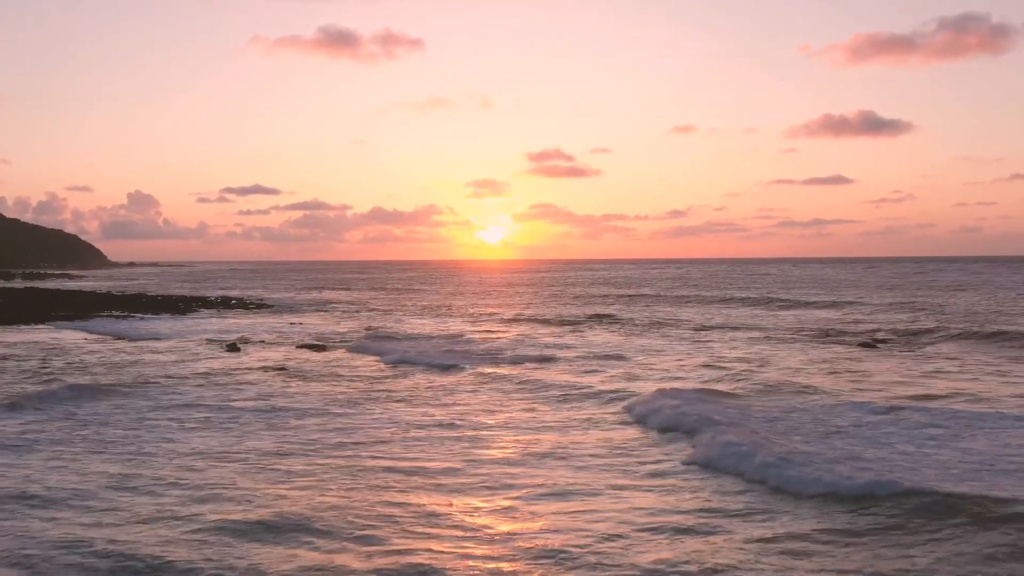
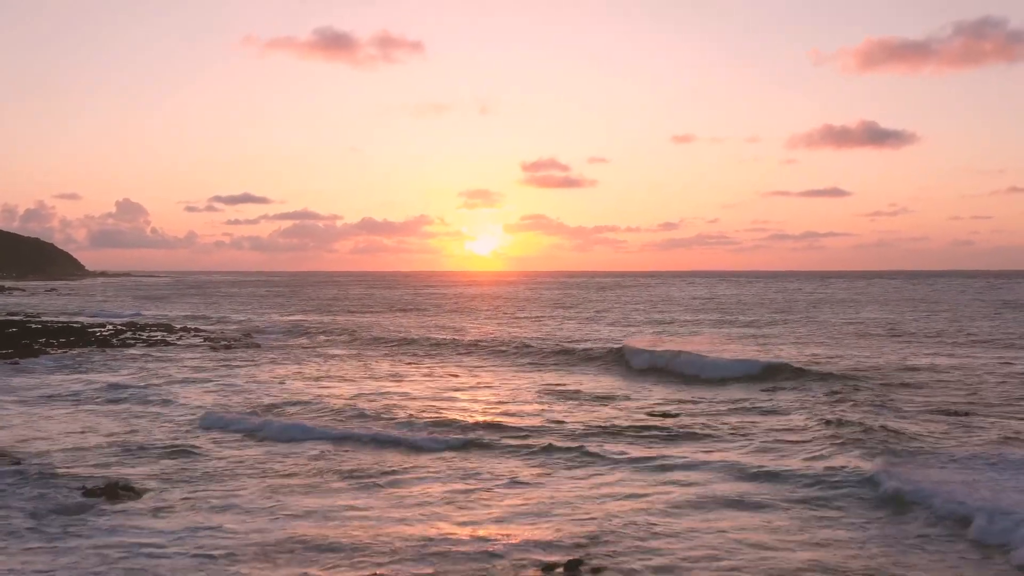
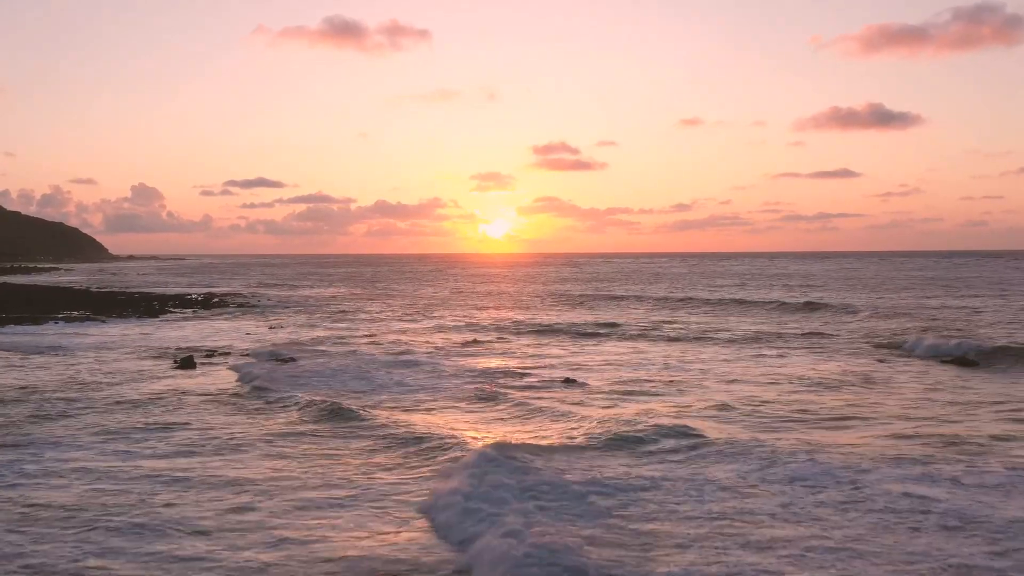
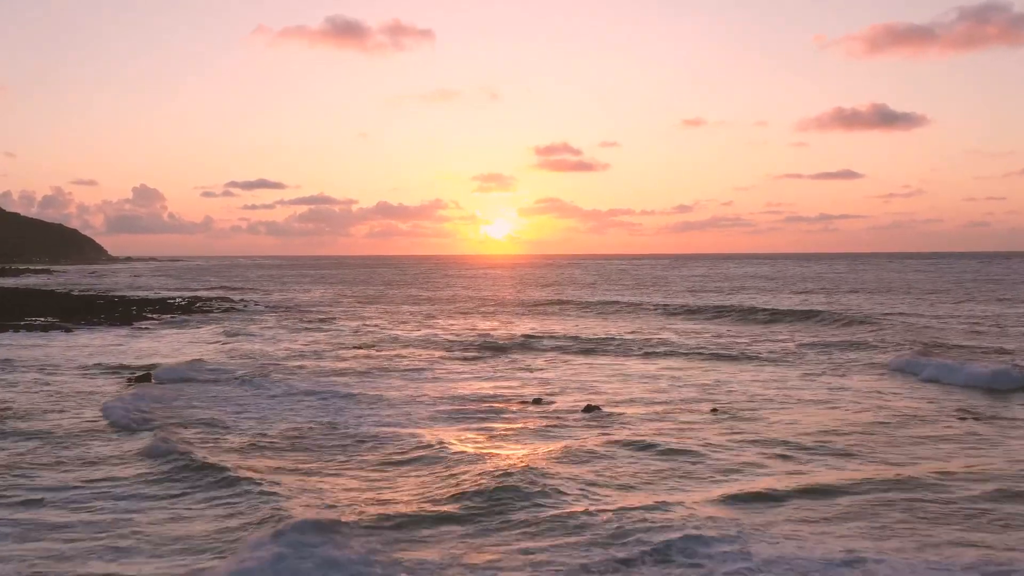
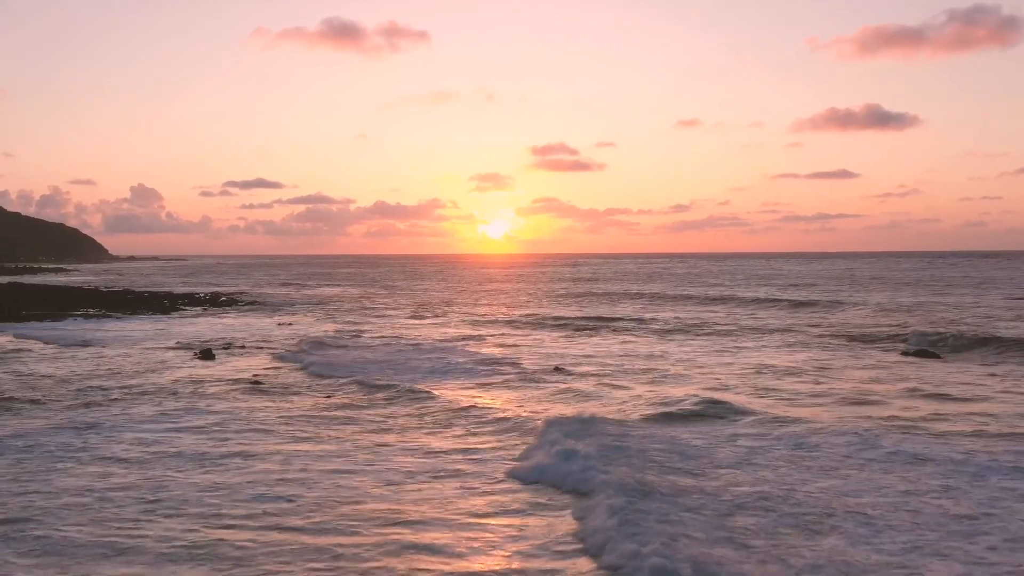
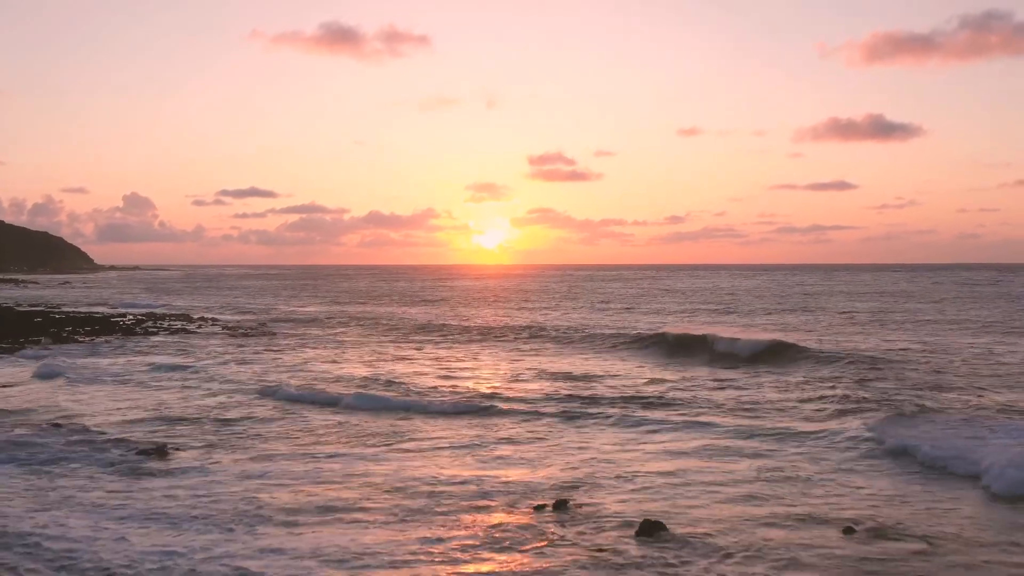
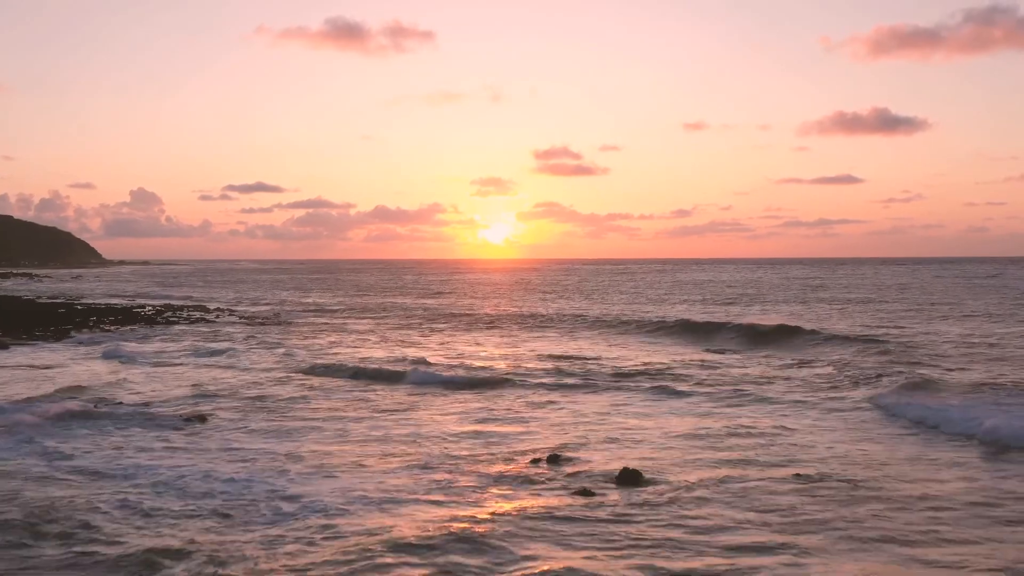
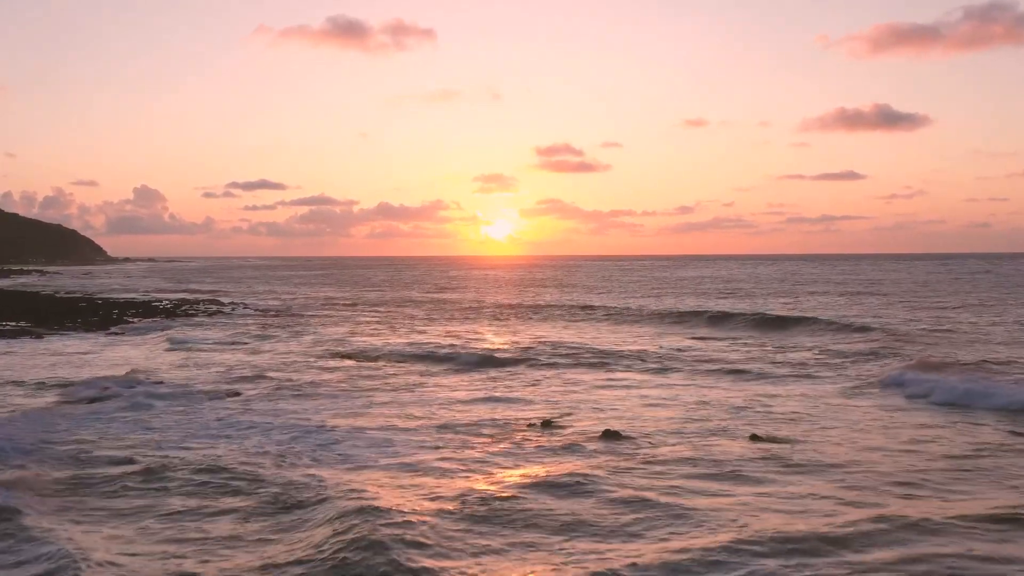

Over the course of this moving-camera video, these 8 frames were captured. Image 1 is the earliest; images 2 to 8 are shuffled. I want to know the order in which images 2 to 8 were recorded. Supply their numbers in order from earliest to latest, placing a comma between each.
5, 3, 4, 8, 7, 6, 2
